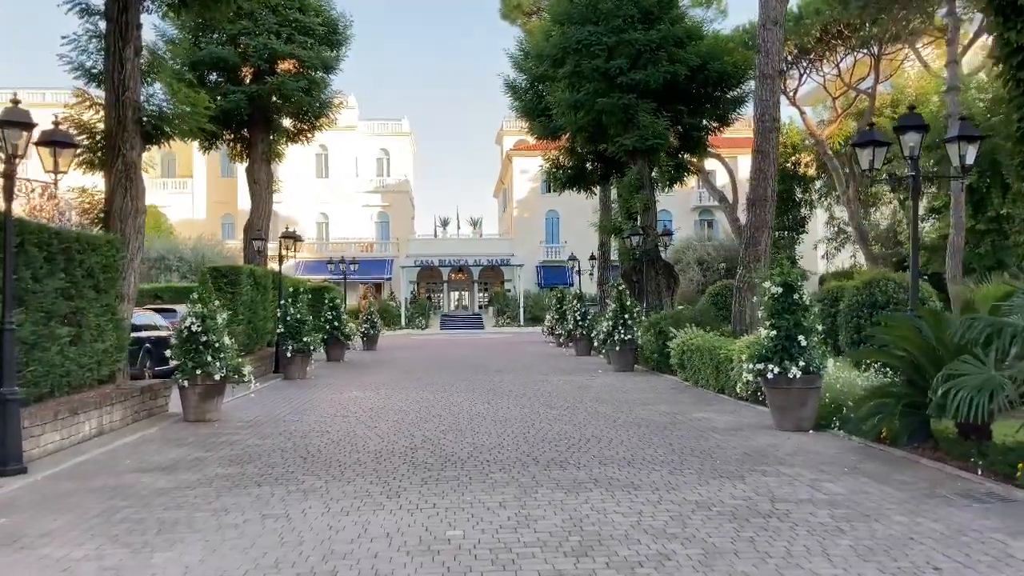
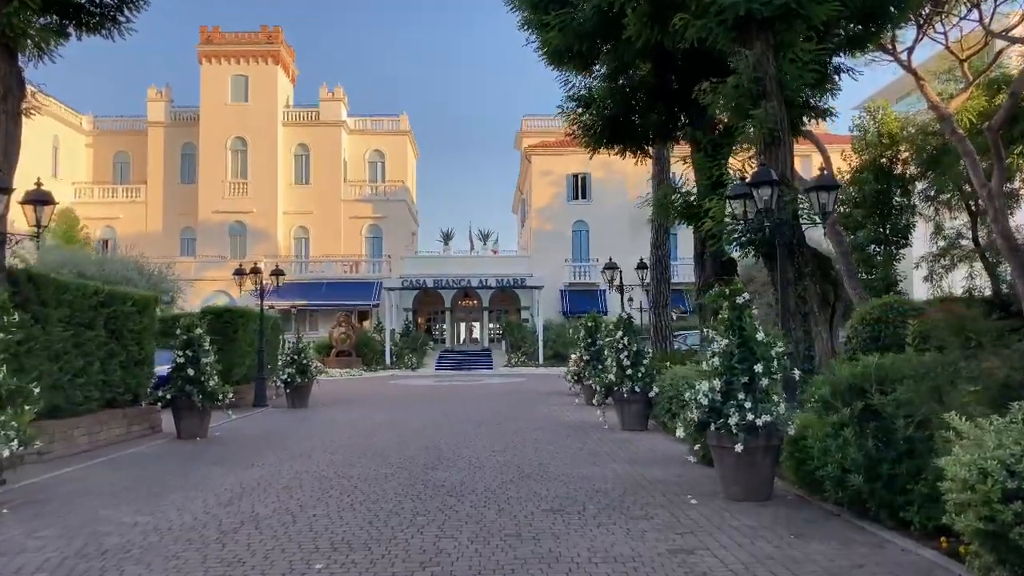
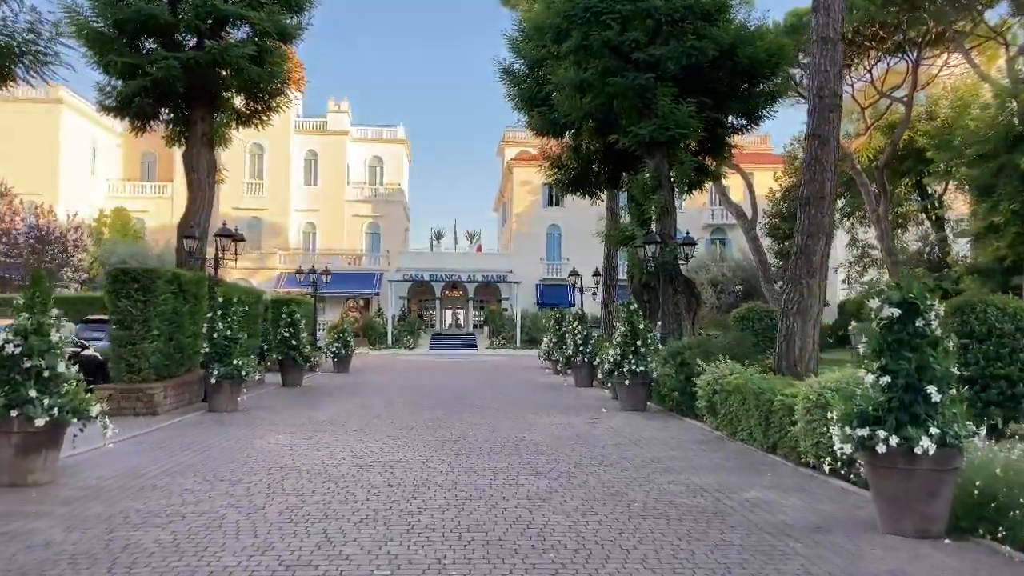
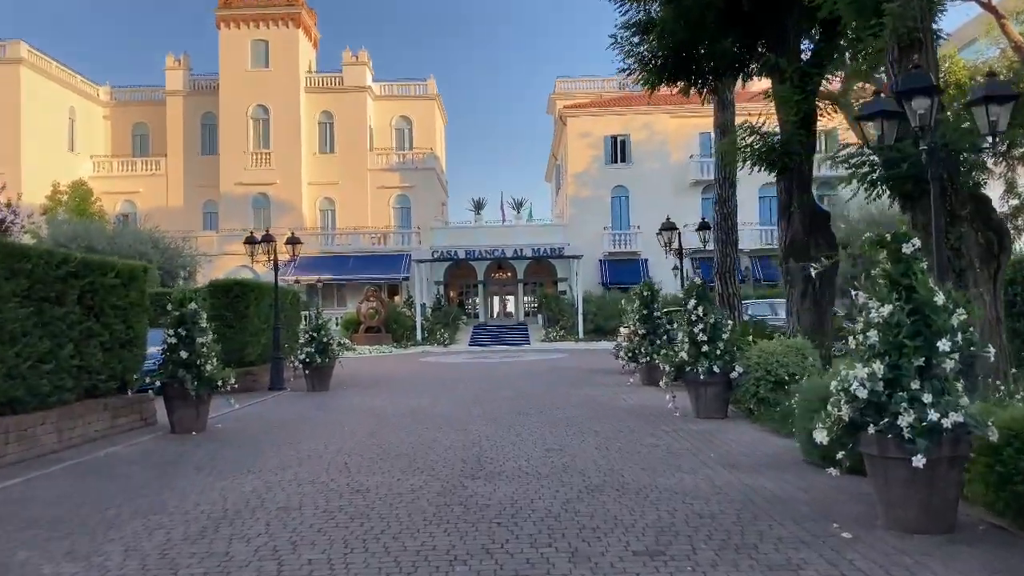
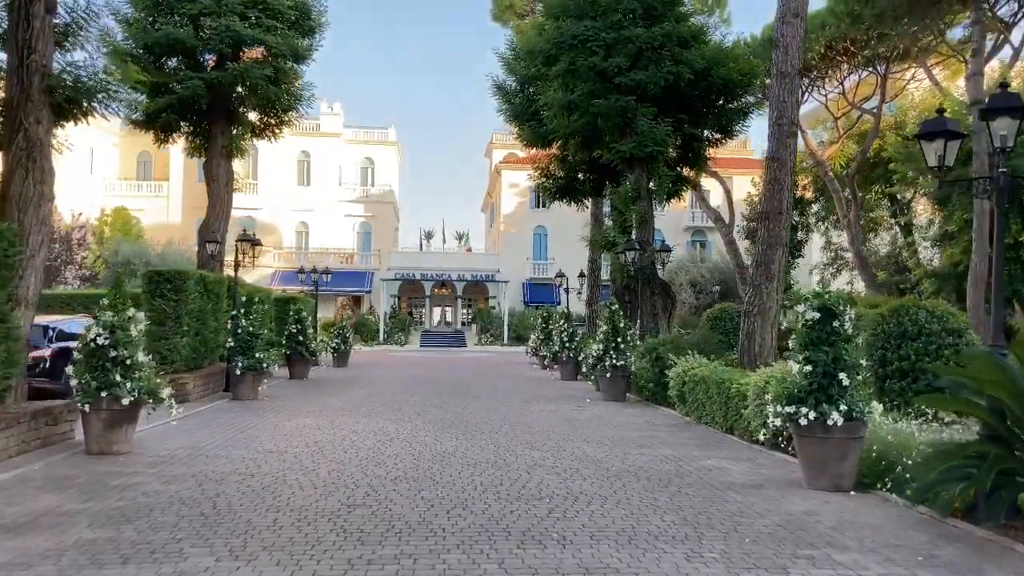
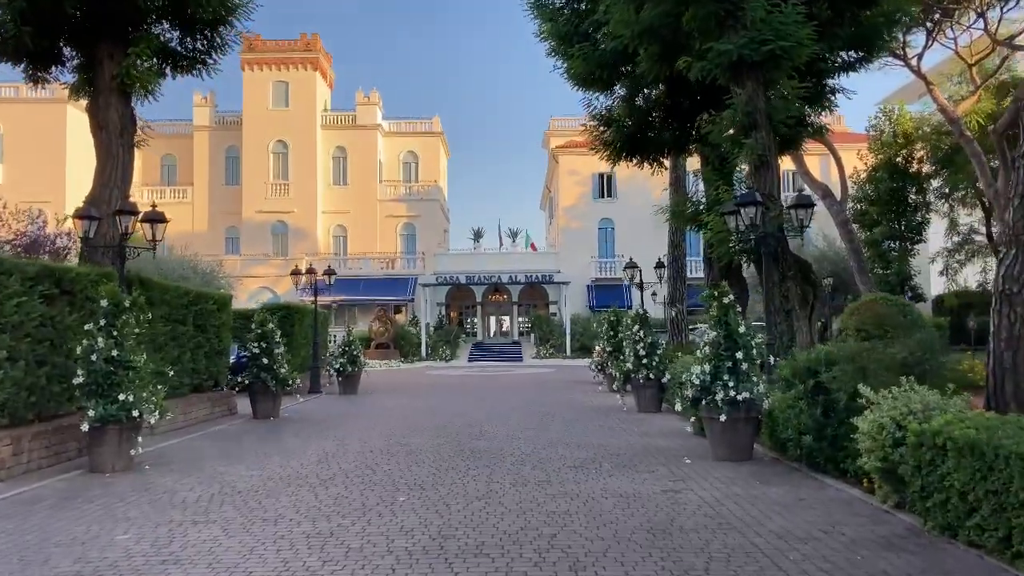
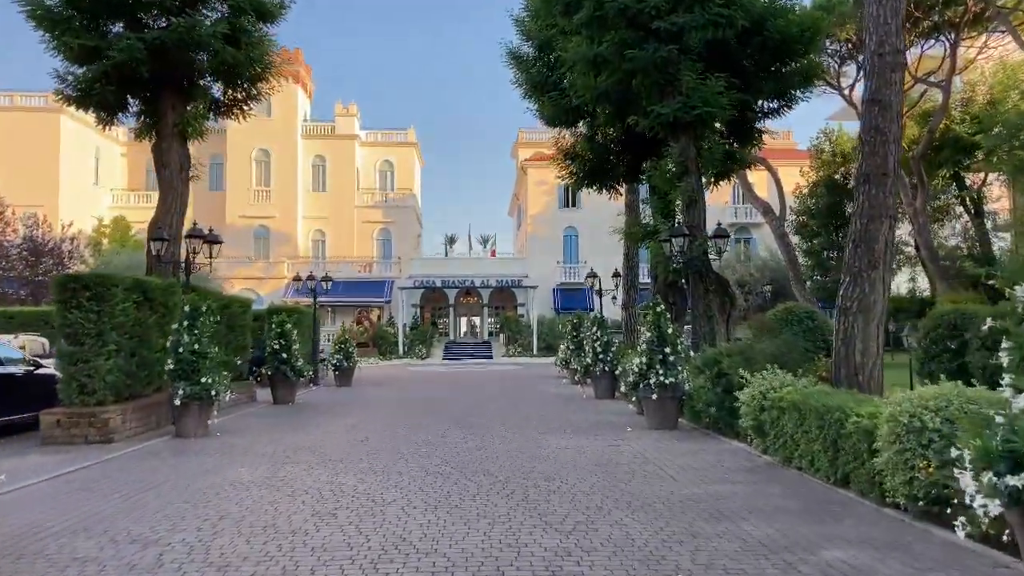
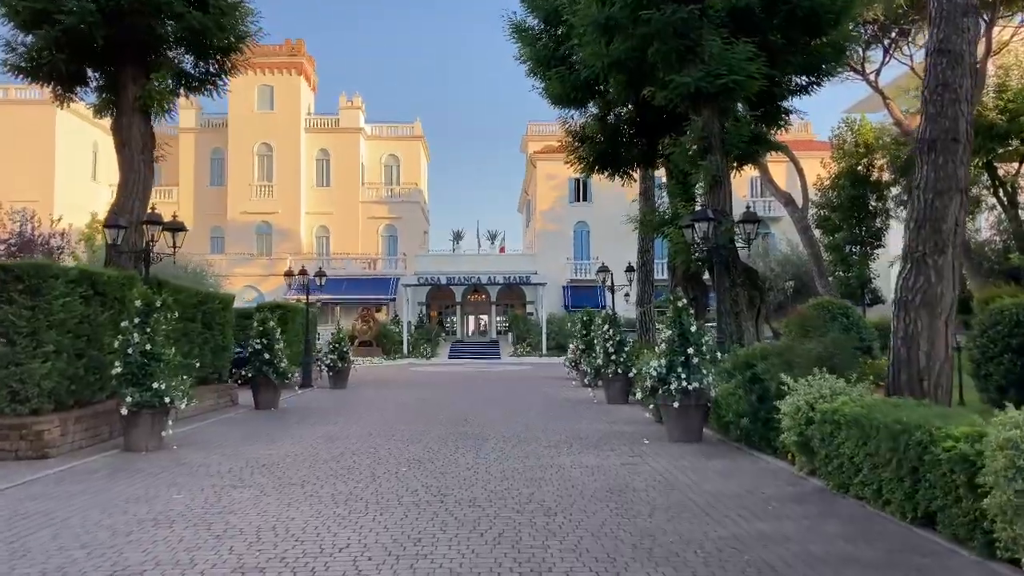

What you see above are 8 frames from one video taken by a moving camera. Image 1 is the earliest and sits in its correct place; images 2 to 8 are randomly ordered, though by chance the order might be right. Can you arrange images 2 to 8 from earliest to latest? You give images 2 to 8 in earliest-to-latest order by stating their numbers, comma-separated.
5, 3, 7, 8, 6, 2, 4
